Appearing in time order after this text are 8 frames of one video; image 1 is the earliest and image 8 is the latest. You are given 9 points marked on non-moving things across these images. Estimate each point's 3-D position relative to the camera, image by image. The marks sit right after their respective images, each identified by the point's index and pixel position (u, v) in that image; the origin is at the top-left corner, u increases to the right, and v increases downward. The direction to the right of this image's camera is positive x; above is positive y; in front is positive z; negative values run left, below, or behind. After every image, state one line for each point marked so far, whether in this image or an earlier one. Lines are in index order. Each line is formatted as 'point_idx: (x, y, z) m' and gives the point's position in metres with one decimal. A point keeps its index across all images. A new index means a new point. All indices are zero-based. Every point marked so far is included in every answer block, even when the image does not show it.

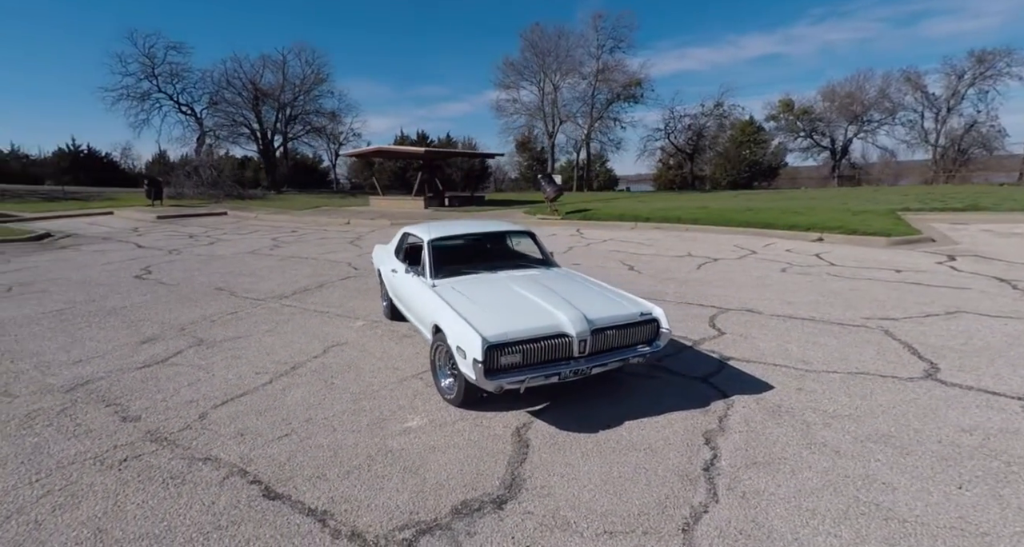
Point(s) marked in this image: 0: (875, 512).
0: (+1.7, -1.1, +2.2) m
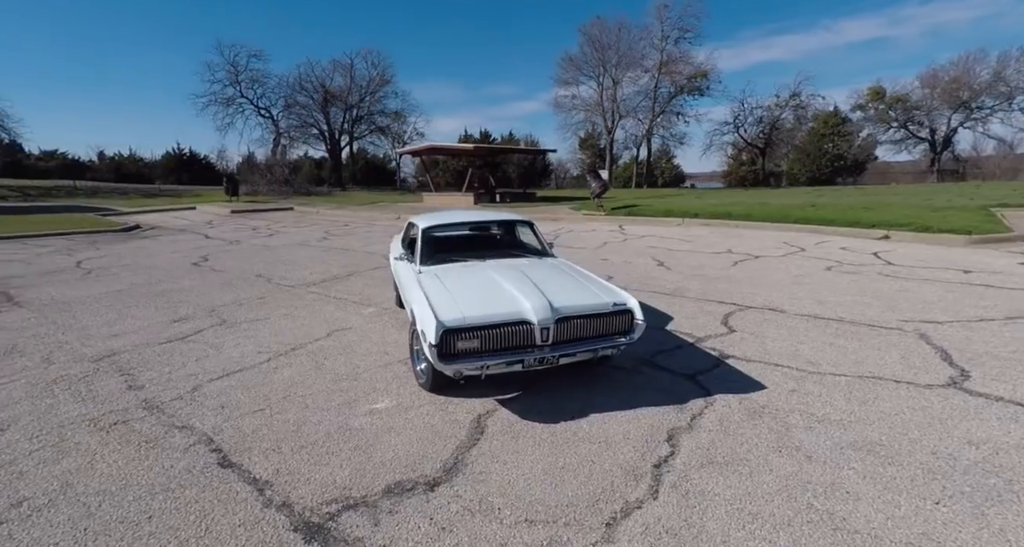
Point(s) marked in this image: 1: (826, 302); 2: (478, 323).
0: (+1.4, -1.1, +2.0) m
1: (+4.2, -0.3, +6.0) m
2: (-0.2, -0.3, +3.0) m
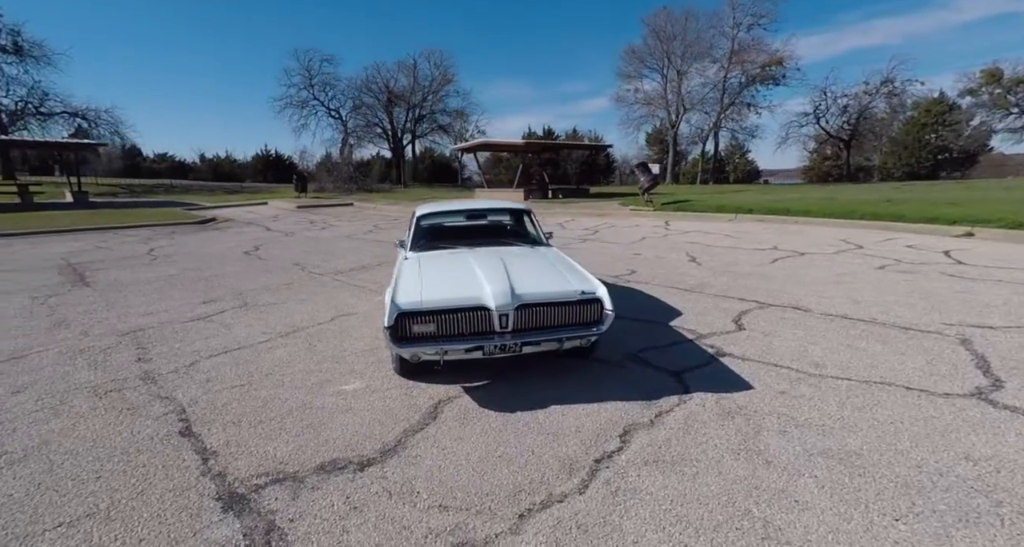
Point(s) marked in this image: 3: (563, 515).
0: (+0.9, -1.0, +1.8) m
1: (+4.2, -0.3, +5.5) m
2: (-0.5, -0.2, +2.9) m
3: (+0.2, -1.0, +1.9) m
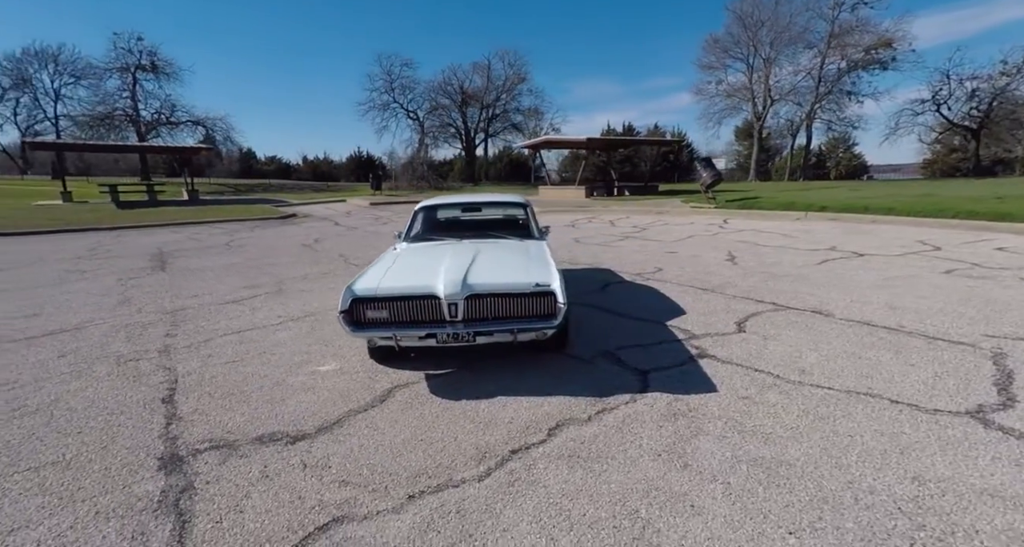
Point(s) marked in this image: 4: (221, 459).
0: (+0.4, -1.0, +1.7) m
1: (+4.2, -0.3, +4.9) m
2: (-0.8, -0.1, +3.0) m
3: (-0.3, -1.0, +2.0) m
4: (-1.5, -0.9, +2.4) m
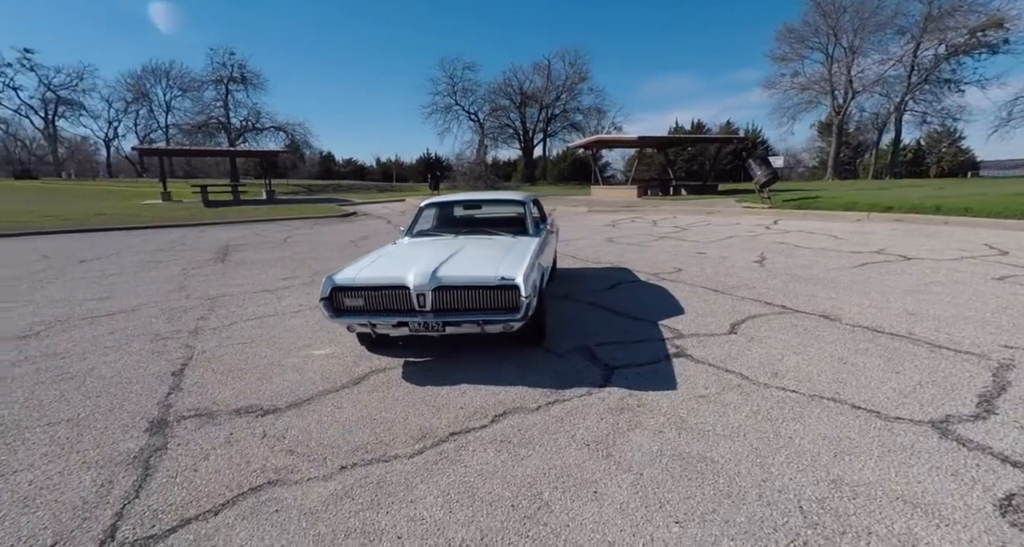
0: (0.0, -0.9, +1.8) m
1: (+4.1, -0.4, +4.6) m
2: (-1.1, -0.1, +3.3) m
3: (-0.6, -0.9, +2.1) m
4: (-1.8, -0.9, +2.7) m
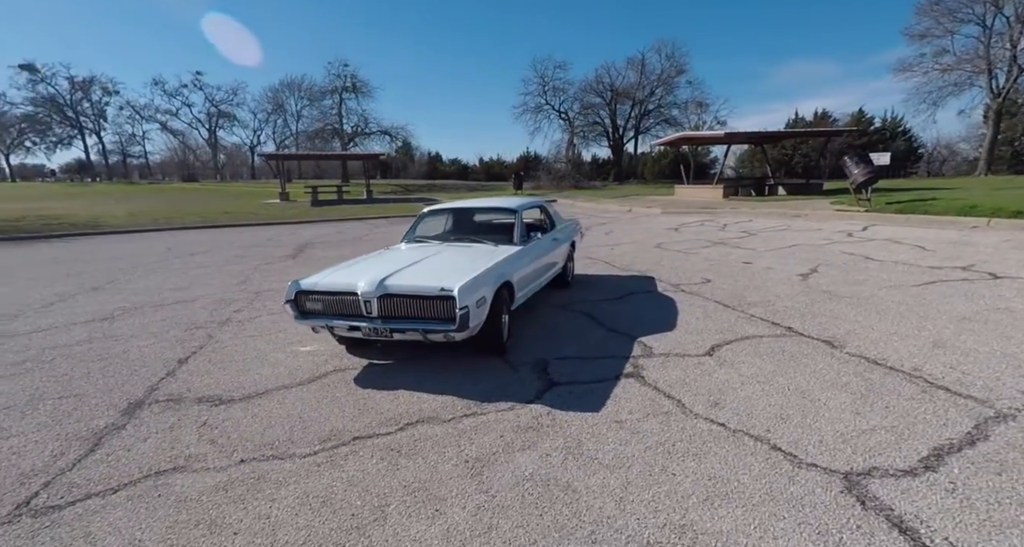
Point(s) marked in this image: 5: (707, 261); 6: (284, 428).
0: (-0.6, -1.0, +1.9) m
1: (+3.9, -0.6, +3.9) m
2: (-1.4, -0.1, +3.5) m
3: (-1.2, -1.0, +2.3) m
4: (-2.3, -0.9, +3.0) m
5: (+4.0, +0.3, +9.5) m
6: (-1.3, -0.9, +2.7) m
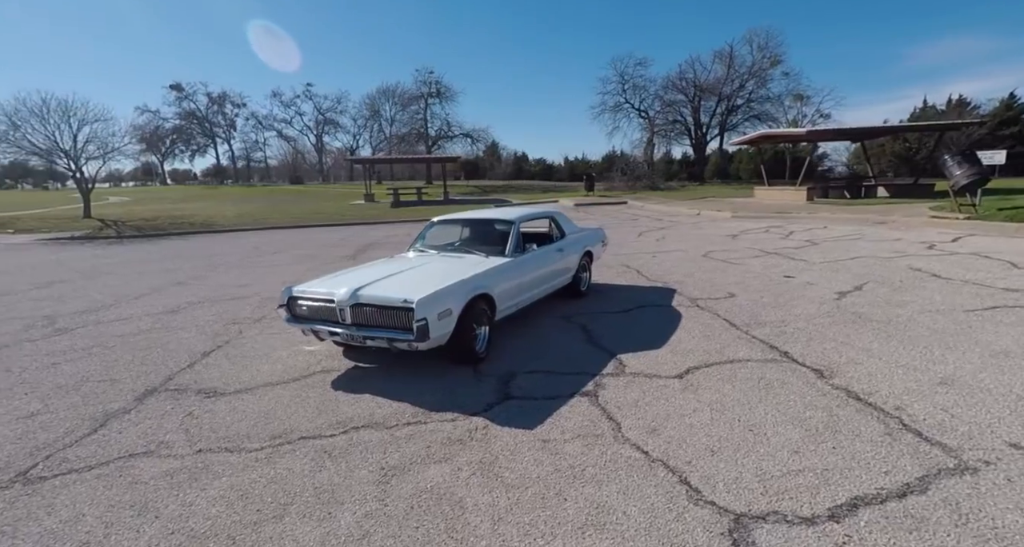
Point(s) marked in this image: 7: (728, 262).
0: (-1.2, -1.1, +2.1) m
1: (+3.6, -0.8, +3.5) m
2: (-1.7, -0.2, +3.8) m
3: (-1.7, -1.1, +2.7) m
4: (-2.6, -1.0, +3.5) m
5: (+4.6, 0.0, +9.0) m
6: (-1.7, -1.0, +3.1) m
7: (+4.8, +0.2, +10.5) m
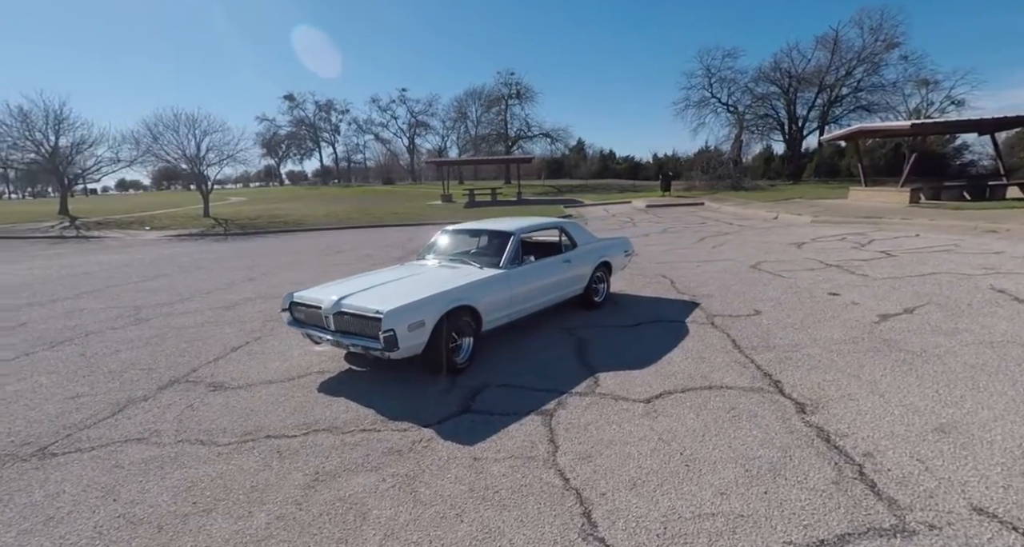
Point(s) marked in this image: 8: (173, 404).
0: (-1.6, -1.2, +2.4) m
1: (+3.3, -1.0, +3.1) m
2: (-1.9, -0.3, +4.2) m
3: (-2.1, -1.1, +3.0) m
4: (-2.9, -1.0, +4.0) m
5: (+5.0, -0.3, +8.3) m
6: (-2.1, -1.1, +3.4) m
7: (+5.5, 0.0, +9.8) m
8: (-2.6, -1.1, +3.7) m
